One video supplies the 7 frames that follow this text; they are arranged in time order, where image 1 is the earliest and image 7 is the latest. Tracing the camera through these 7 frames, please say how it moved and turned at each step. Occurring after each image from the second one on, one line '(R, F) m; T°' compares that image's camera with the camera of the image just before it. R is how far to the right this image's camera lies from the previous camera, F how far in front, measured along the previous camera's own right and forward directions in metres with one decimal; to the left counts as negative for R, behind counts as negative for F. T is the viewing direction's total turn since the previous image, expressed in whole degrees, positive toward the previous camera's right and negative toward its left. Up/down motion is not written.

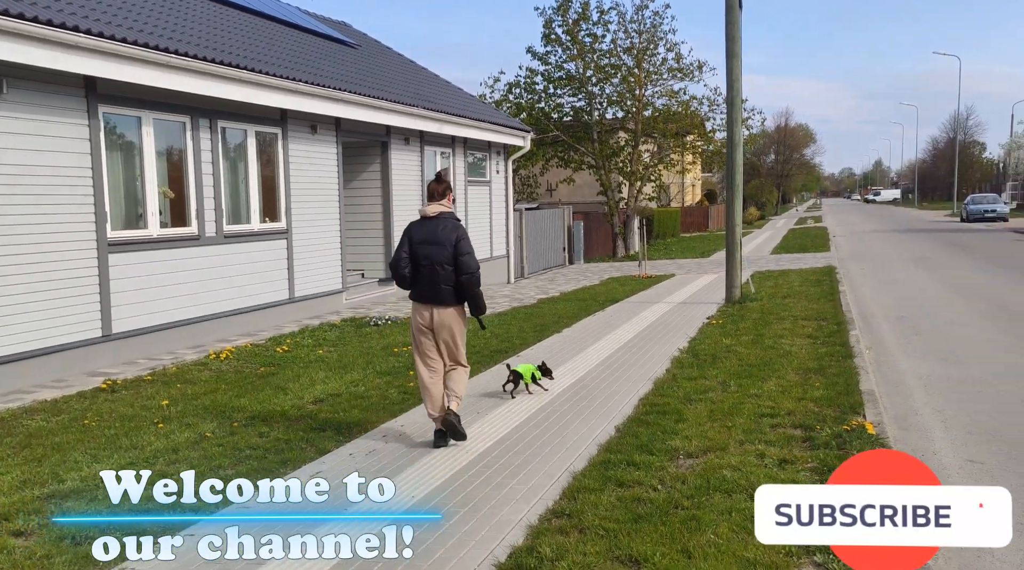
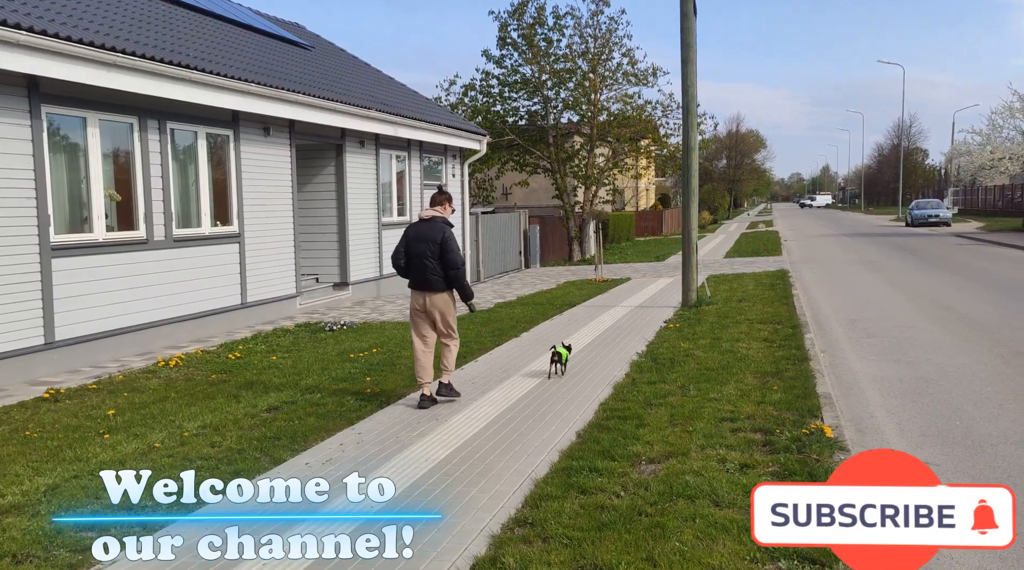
(0.0, +0.1) m; +3°
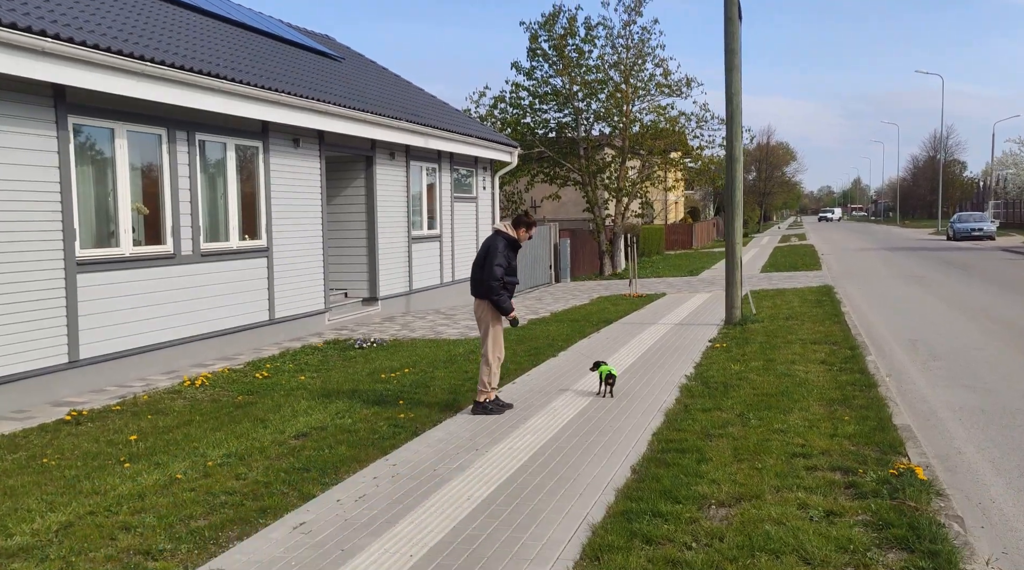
(-0.2, +0.5) m; -2°
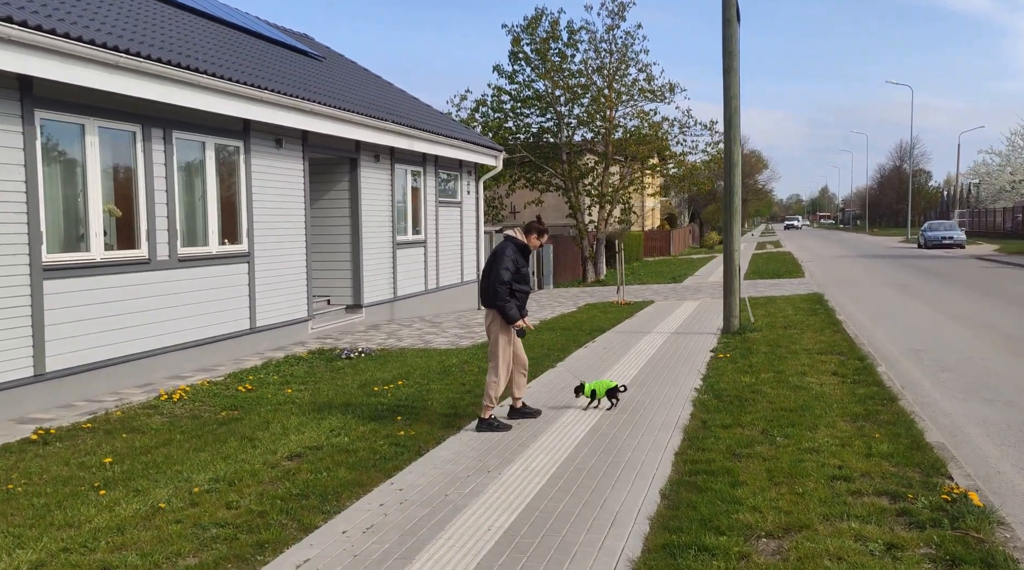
(-0.3, +0.4) m; +2°
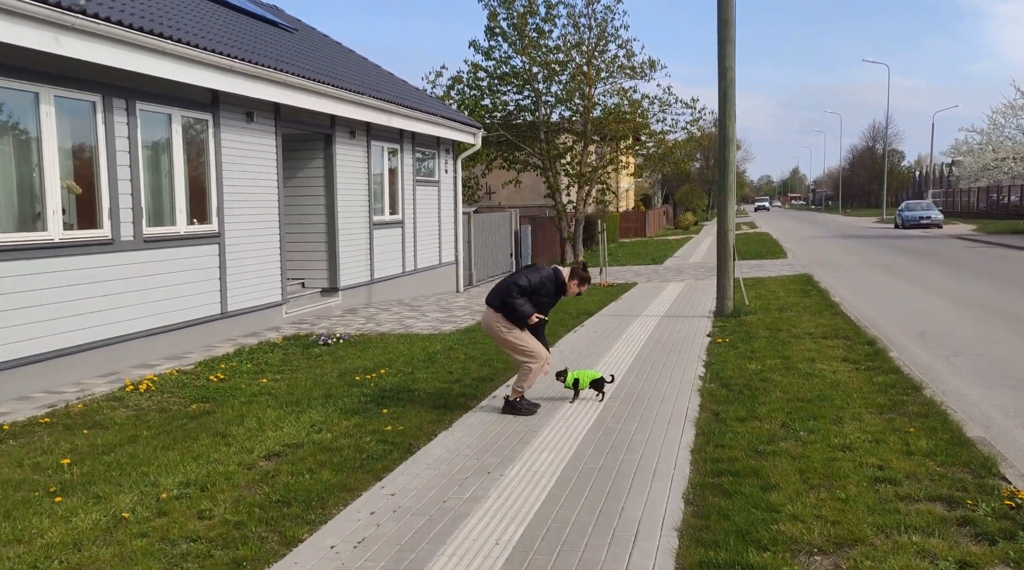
(-0.2, +0.5) m; +2°
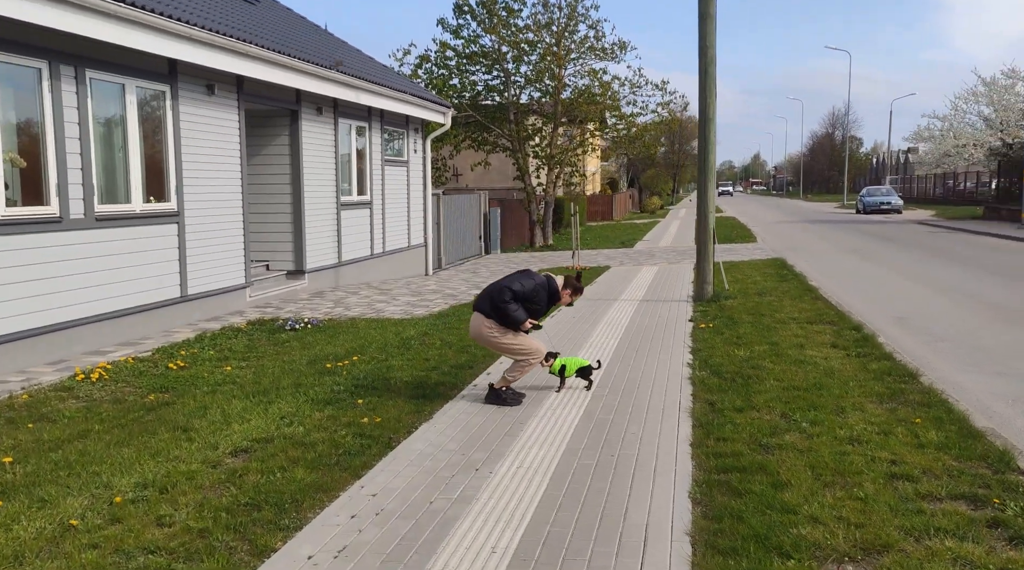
(-0.1, +0.4) m; +2°
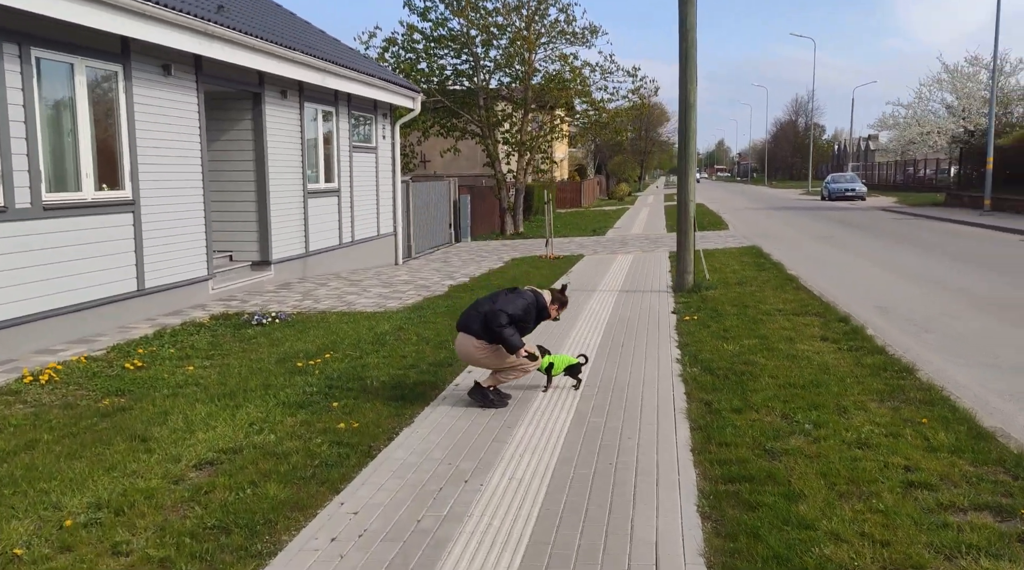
(-0.1, +0.4) m; +2°
